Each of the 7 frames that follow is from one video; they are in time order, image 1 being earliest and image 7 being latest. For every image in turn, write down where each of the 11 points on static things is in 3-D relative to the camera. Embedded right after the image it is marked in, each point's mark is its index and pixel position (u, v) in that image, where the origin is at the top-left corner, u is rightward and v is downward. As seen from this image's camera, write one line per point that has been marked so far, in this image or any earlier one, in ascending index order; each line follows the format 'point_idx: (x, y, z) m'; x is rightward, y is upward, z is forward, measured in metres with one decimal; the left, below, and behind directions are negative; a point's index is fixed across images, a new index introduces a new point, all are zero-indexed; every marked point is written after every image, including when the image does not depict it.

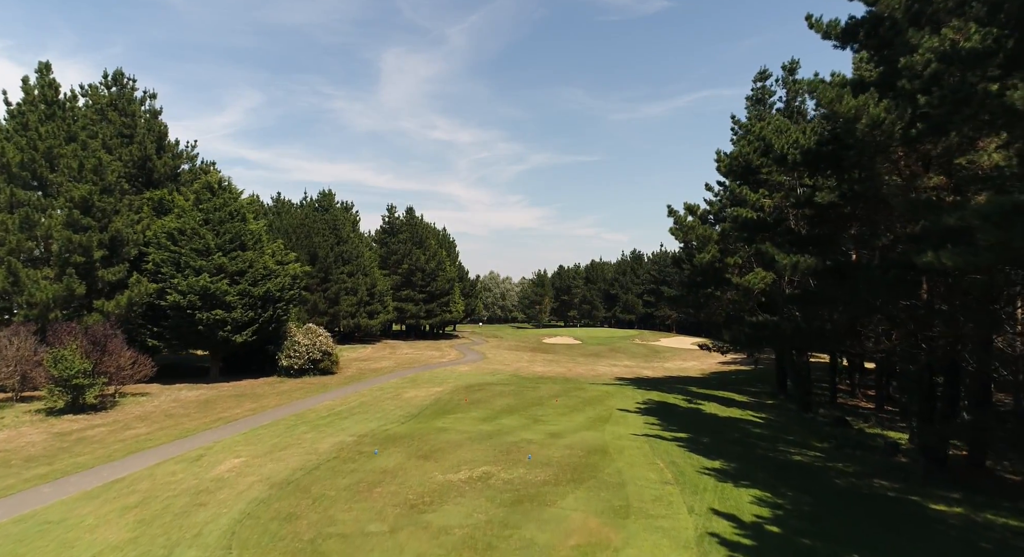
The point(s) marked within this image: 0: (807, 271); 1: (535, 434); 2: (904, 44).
0: (+7.8, +0.1, +14.5) m
1: (+0.7, -4.8, +17.2) m
2: (+9.6, +5.8, +13.7) m
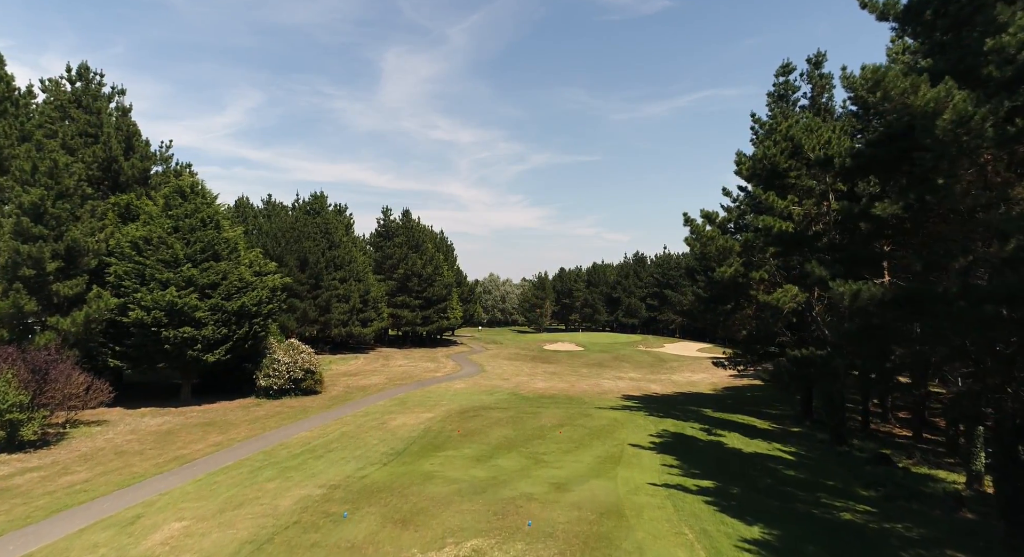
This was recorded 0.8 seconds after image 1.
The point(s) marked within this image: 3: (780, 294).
0: (+7.7, -0.5, +12.0) m
1: (+0.6, -5.4, +14.7) m
2: (+9.6, +5.1, +11.2) m
3: (+9.5, -0.5, +19.7) m
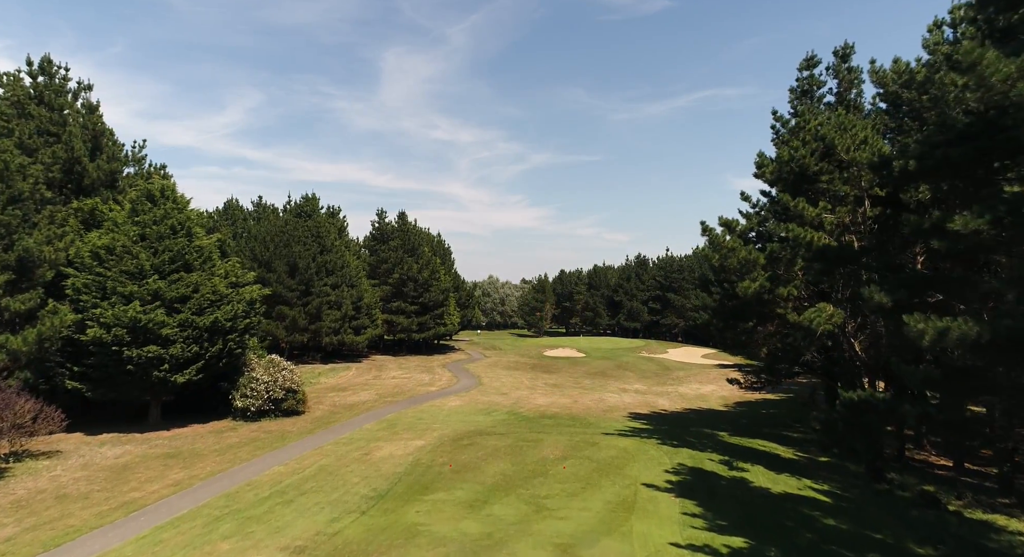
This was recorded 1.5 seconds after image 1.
0: (+7.6, -1.1, +9.7) m
1: (+0.6, -6.0, +12.4) m
2: (+9.5, +4.6, +8.9) m
3: (+9.4, -1.1, +17.4) m
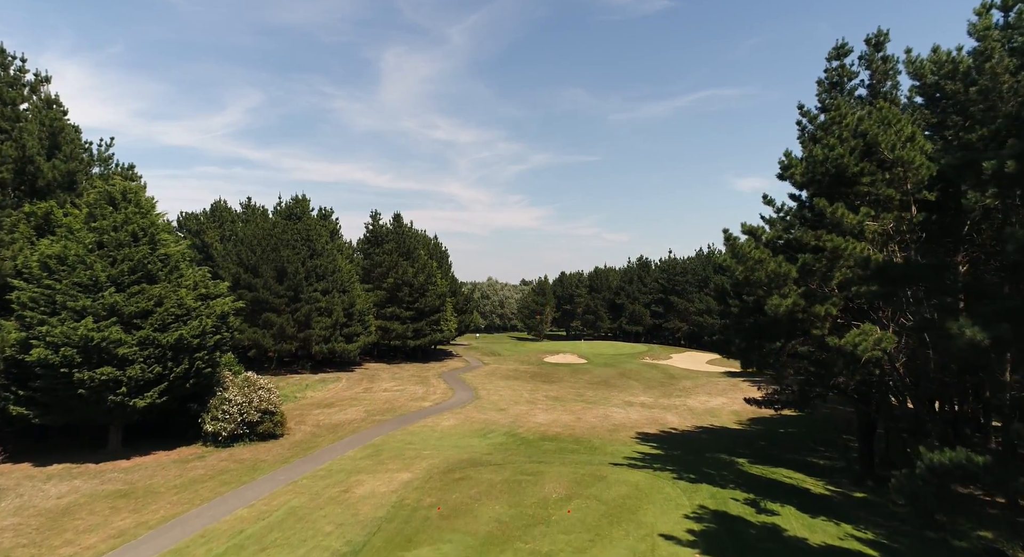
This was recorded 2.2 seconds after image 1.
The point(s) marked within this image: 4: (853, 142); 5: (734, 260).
0: (+7.6, -1.5, +7.4) m
1: (+0.5, -6.5, +10.1) m
2: (+9.4, +4.1, +6.6) m
3: (+9.3, -1.6, +15.1) m
4: (+10.5, +4.2, +17.1) m
5: (+7.4, +0.6, +18.4) m
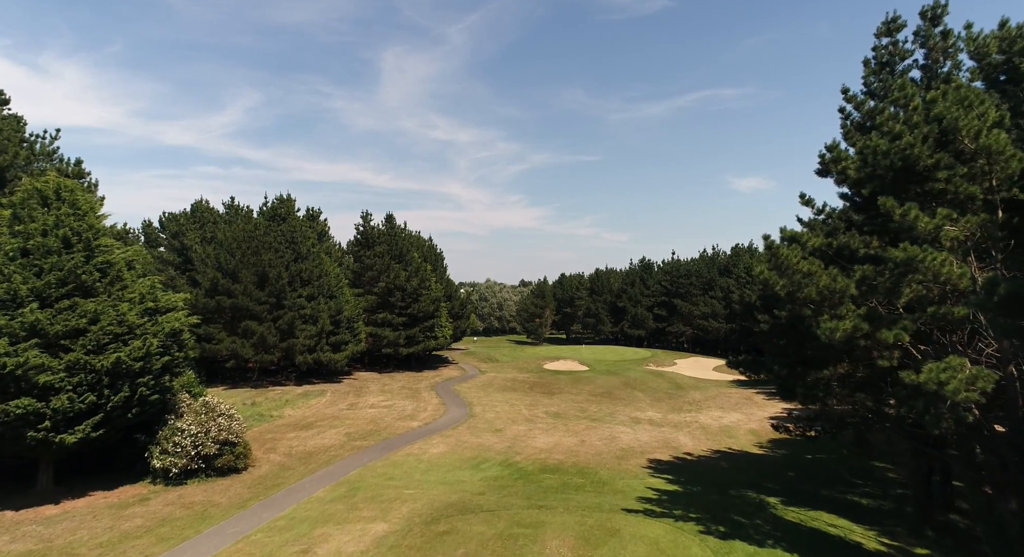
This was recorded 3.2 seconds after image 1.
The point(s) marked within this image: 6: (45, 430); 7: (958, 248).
0: (+7.4, -2.0, +4.3) m
1: (+0.4, -6.9, +6.9) m
2: (+9.3, +3.7, +3.5) m
3: (+9.2, -2.0, +12.0) m
4: (+10.3, +3.8, +14.0) m
5: (+7.2, +0.2, +15.3) m
6: (-14.4, -4.6, +17.2) m
7: (+10.5, +0.7, +13.2) m
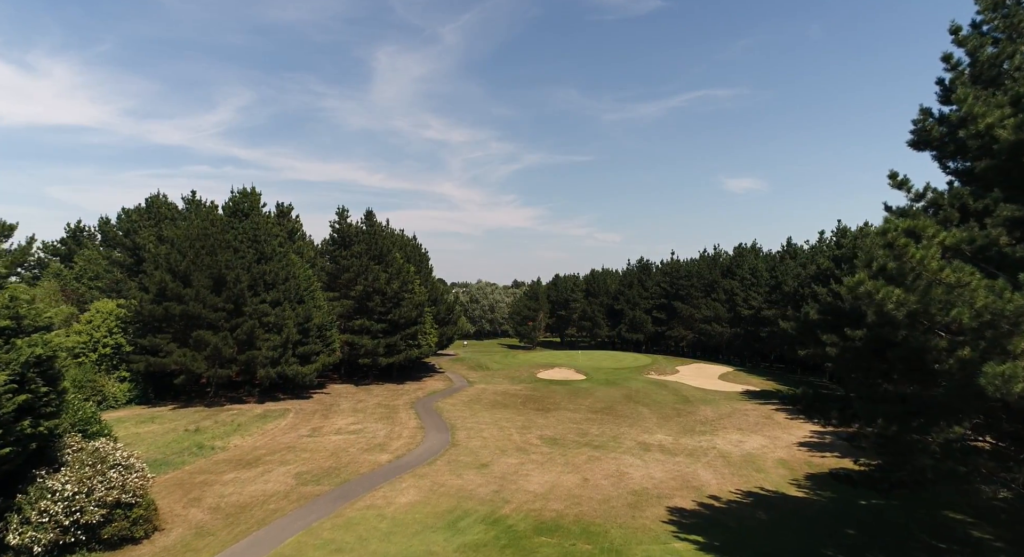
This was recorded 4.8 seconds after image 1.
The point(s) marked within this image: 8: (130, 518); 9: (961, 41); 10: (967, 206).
0: (+7.2, -2.2, -0.8) m
1: (+0.1, -7.1, +1.8) m
2: (+9.1, +3.5, -1.6) m
3: (+8.9, -2.2, +7.0) m
4: (+10.0, +3.5, +9.0) m
5: (+6.9, -0.1, +10.3) m
6: (-14.7, -4.9, +11.8) m
7: (+10.2, +0.5, +8.2) m
8: (-11.1, -7.0, +16.1) m
9: (+10.8, +5.7, +13.4) m
10: (+10.2, +1.6, +12.5) m
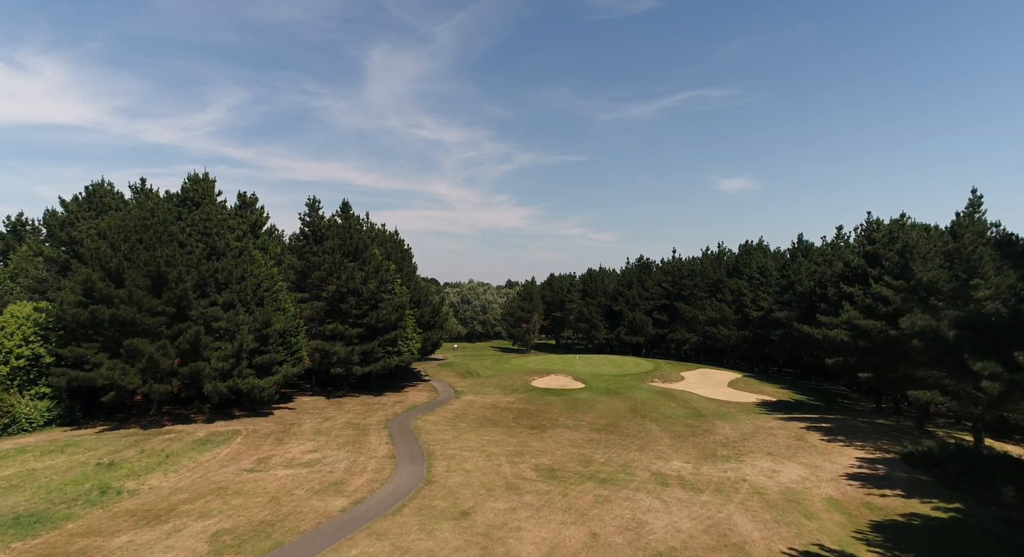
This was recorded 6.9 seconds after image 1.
0: (+7.0, -2.1, -6.3) m
1: (-0.1, -7.0, -3.8) m
2: (+8.9, +3.5, -7.1) m
3: (+8.6, -2.1, +1.4) m
4: (+9.7, +3.6, +3.5) m
5: (+6.6, 0.0, +4.7) m
6: (-15.0, -4.8, +6.1) m
7: (+10.0, +0.6, +2.7) m
8: (-11.4, -6.9, +10.4) m
9: (+10.5, +5.7, +7.9) m
10: (+9.9, +1.7, +7.0) m
